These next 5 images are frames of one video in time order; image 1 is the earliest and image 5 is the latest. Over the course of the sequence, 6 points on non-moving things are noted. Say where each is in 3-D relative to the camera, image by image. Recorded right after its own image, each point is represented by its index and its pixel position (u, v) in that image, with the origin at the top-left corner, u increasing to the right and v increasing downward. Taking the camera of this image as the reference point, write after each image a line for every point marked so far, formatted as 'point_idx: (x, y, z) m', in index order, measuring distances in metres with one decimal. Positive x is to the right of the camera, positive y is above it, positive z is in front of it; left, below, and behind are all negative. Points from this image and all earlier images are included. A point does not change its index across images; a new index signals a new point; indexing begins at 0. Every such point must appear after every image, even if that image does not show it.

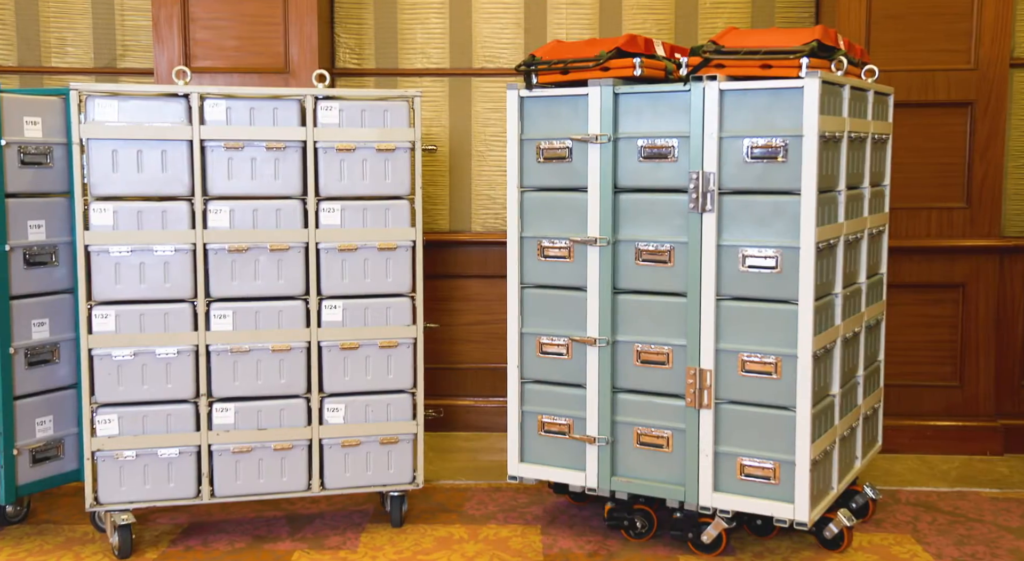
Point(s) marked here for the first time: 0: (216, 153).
0: (-1.2, +0.5, +4.1) m
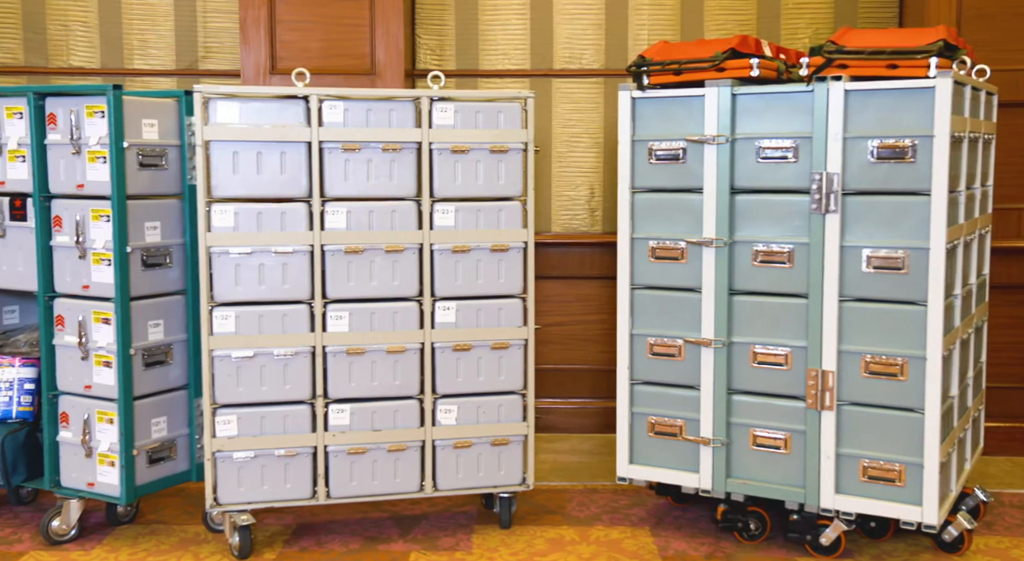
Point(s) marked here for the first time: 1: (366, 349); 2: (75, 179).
0: (-0.7, +0.5, +4.1) m
1: (-0.6, -0.3, +4.2) m
2: (-1.8, +0.4, +4.1) m
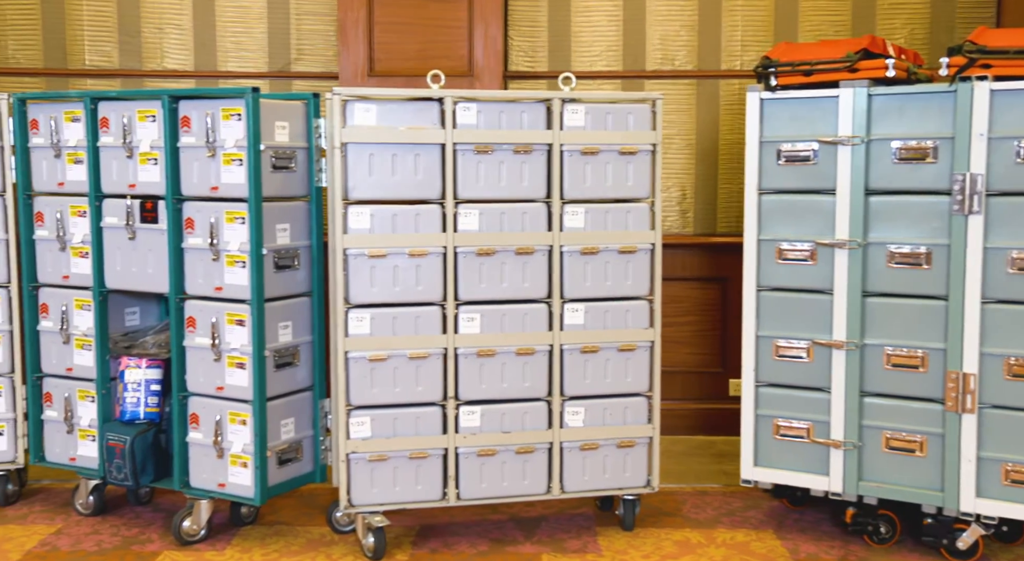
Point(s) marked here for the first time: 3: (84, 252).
0: (-0.2, +0.5, +4.1) m
1: (-0.1, -0.3, +4.2) m
2: (-1.2, +0.4, +4.2) m
3: (-1.9, +0.1, +4.5) m
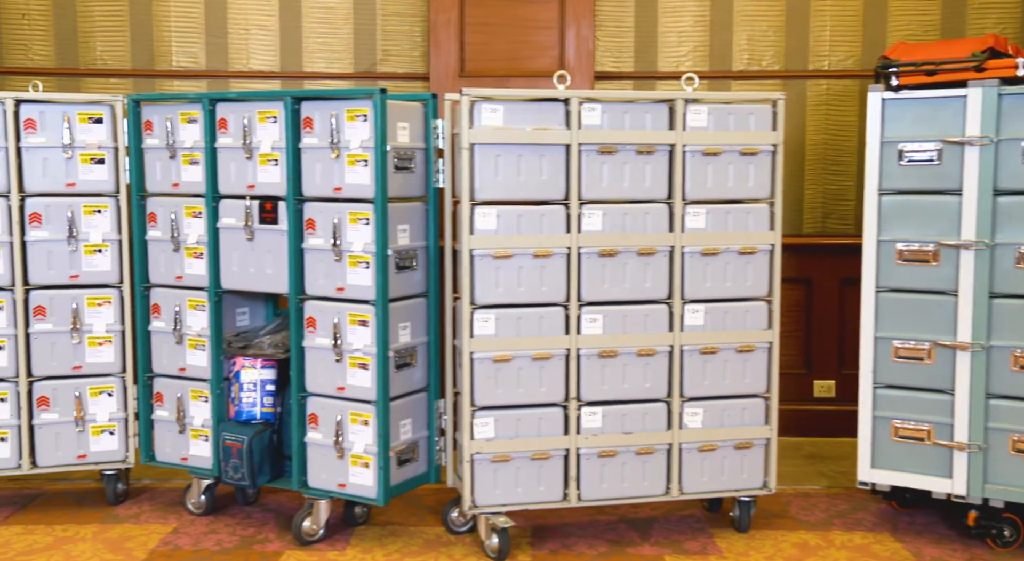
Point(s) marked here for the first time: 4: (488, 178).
0: (+0.3, +0.5, +4.1) m
1: (+0.4, -0.3, +4.2) m
2: (-0.7, +0.4, +4.2) m
3: (-1.4, +0.1, +4.6) m
4: (-0.1, +0.4, +4.0) m
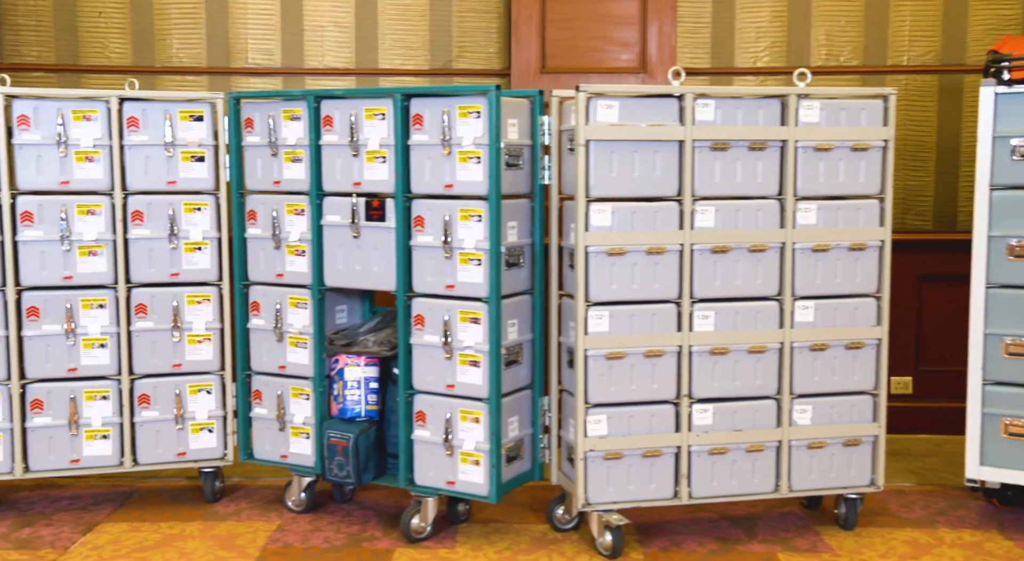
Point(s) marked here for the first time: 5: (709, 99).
0: (+0.8, +0.5, +4.1) m
1: (+0.9, -0.3, +4.2) m
2: (-0.3, +0.4, +4.2) m
3: (-1.0, +0.1, +4.6) m
4: (+0.4, +0.4, +4.0) m
5: (+0.8, +0.7, +4.1) m
